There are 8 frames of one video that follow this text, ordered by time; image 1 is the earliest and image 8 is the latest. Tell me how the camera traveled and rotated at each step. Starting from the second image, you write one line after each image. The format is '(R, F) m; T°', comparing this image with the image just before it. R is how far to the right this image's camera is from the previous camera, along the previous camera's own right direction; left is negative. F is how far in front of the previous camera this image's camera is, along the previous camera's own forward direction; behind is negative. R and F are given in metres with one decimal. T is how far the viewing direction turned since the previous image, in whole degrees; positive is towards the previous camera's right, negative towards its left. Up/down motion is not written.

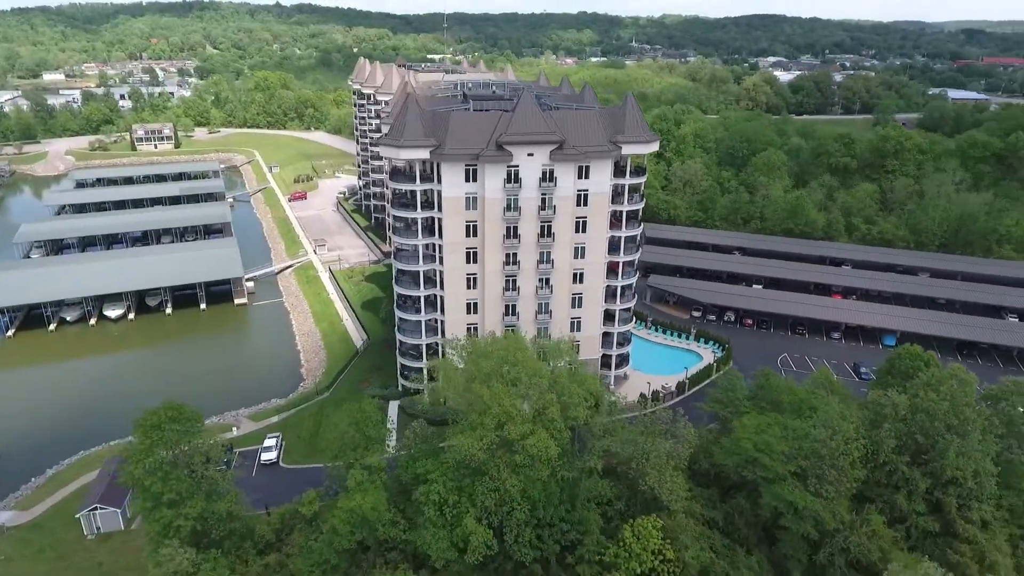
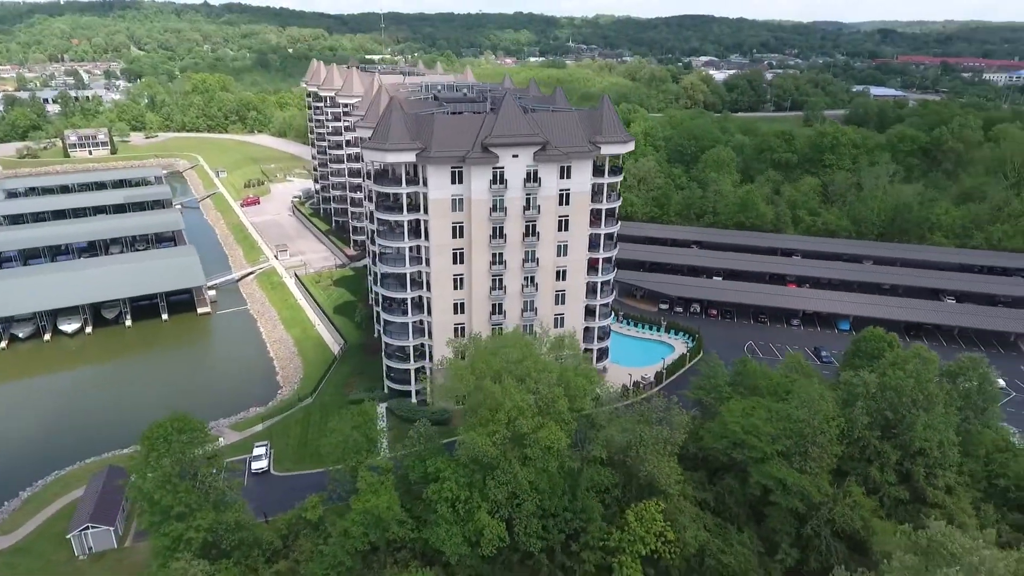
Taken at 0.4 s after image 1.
(-3.5, -0.9) m; +5°
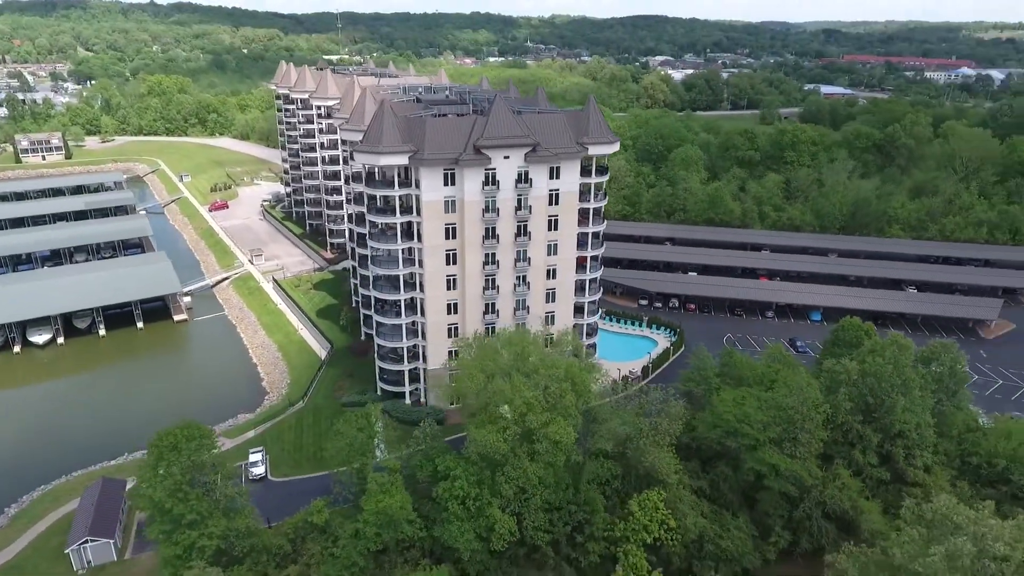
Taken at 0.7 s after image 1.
(-2.6, -0.8) m; +3°
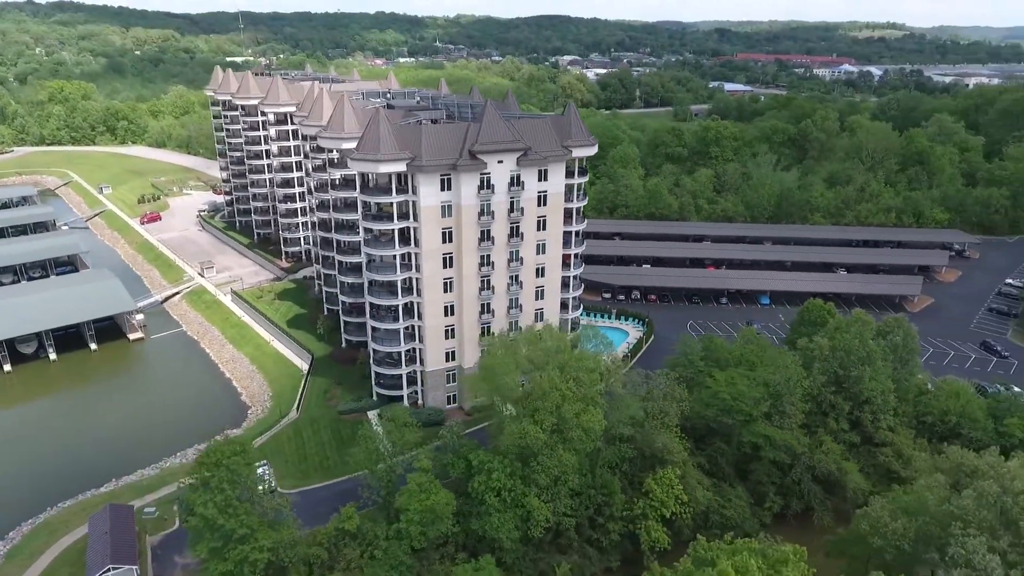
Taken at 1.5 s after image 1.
(-6.7, -1.5) m; +7°
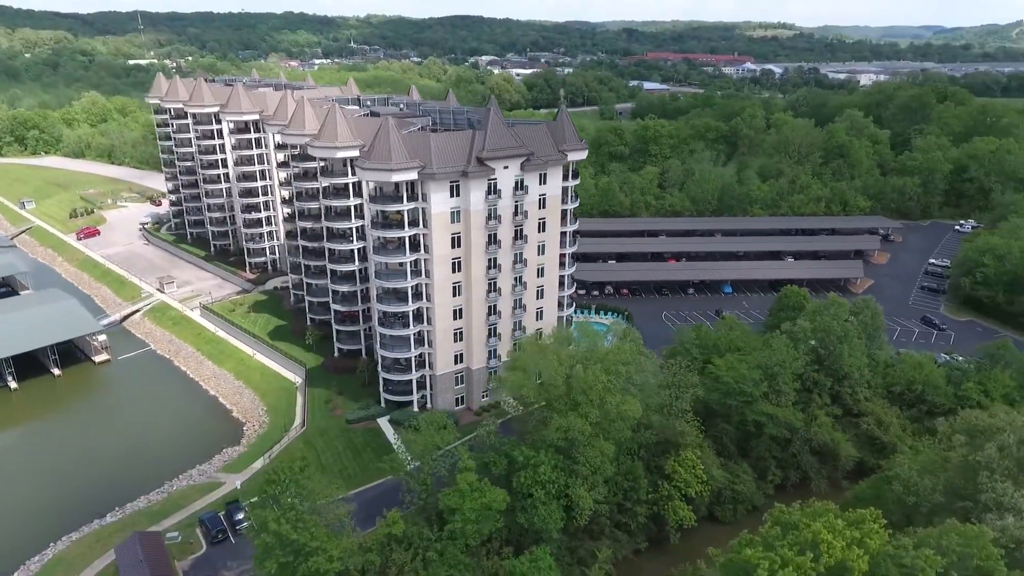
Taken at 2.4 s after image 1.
(-7.3, -1.3) m; +7°
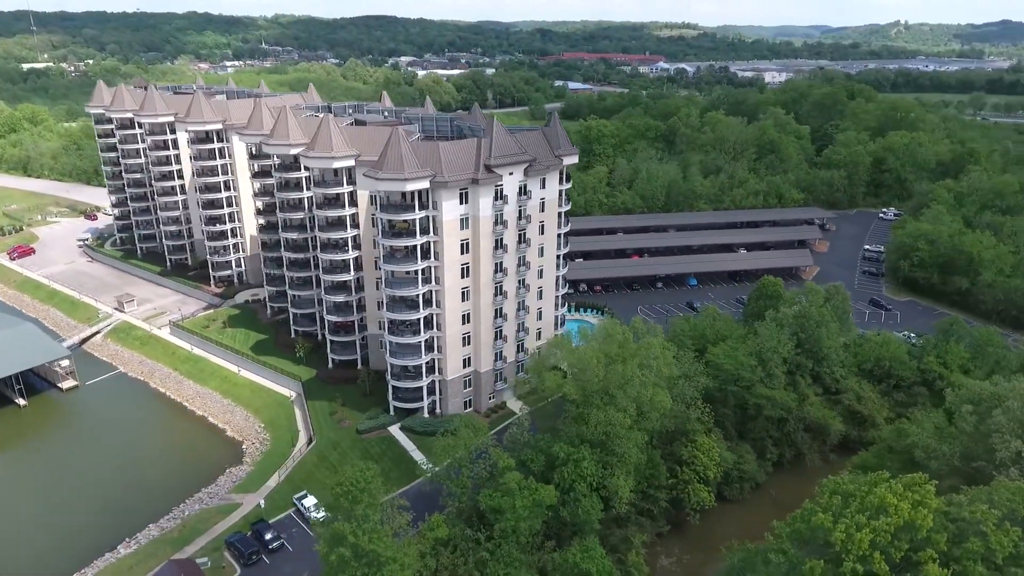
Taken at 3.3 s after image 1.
(-7.3, -1.0) m; +7°
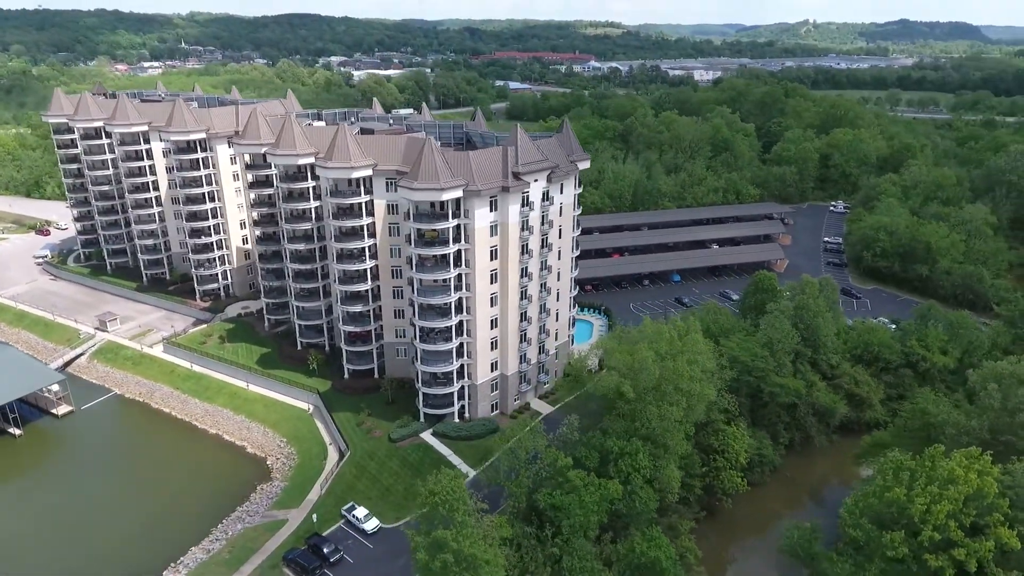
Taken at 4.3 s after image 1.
(-8.2, -1.0) m; +6°
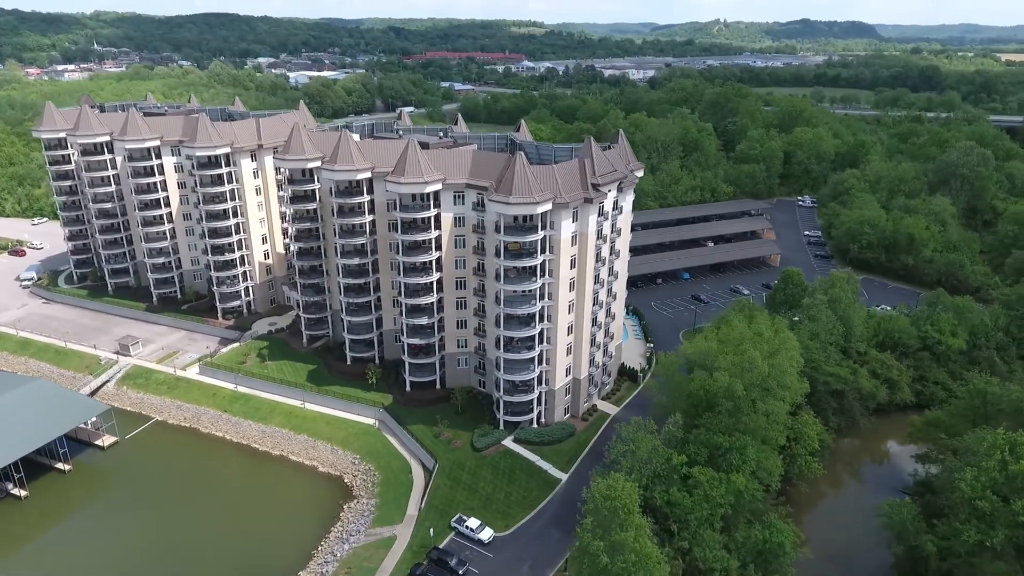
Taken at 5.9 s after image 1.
(-13.1, -0.9) m; +6°
